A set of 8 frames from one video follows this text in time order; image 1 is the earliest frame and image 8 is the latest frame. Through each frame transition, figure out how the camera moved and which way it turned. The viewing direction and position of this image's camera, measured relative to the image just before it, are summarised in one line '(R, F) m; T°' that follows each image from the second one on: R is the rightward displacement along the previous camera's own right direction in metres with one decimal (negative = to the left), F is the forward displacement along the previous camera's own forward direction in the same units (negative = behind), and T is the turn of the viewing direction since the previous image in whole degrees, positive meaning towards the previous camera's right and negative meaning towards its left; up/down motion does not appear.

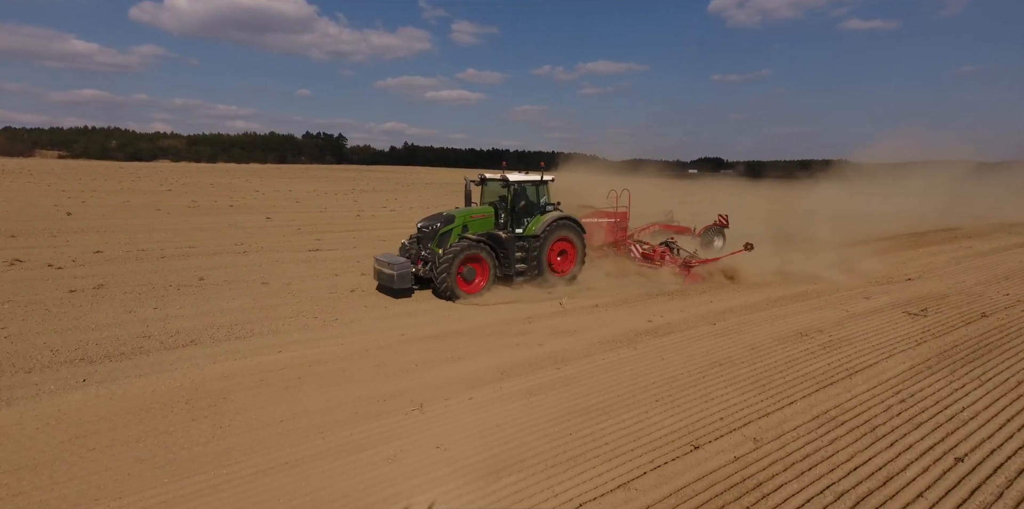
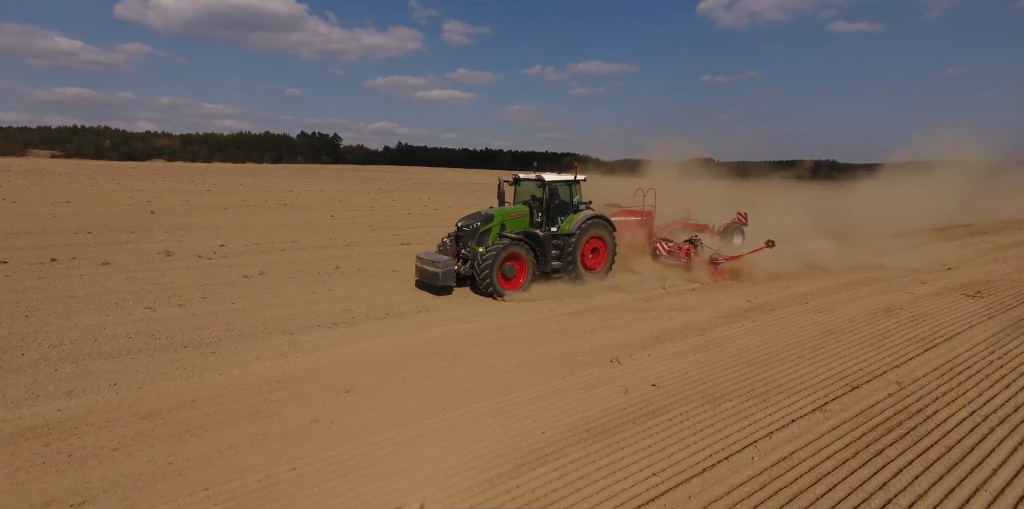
(-2.2, -1.2) m; 0°
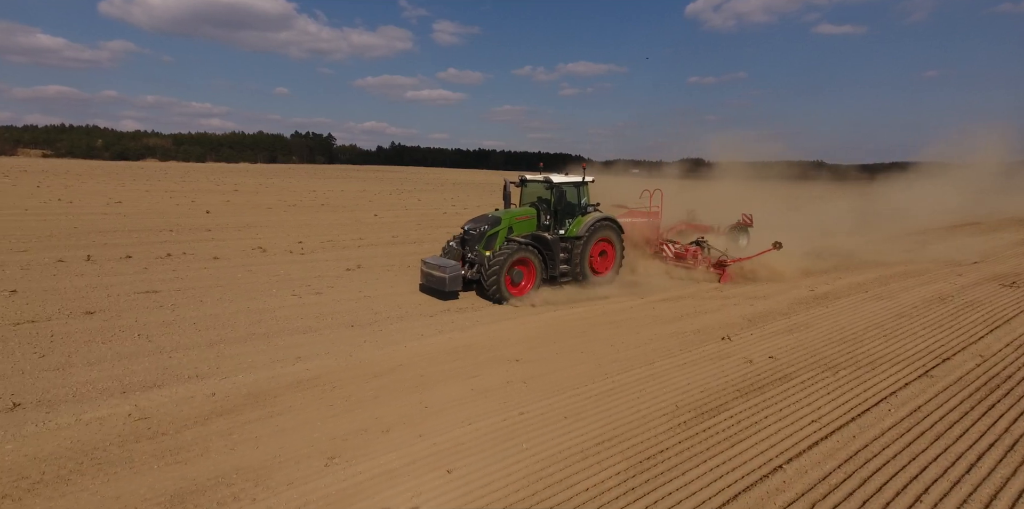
(-1.7, -0.7) m; 0°
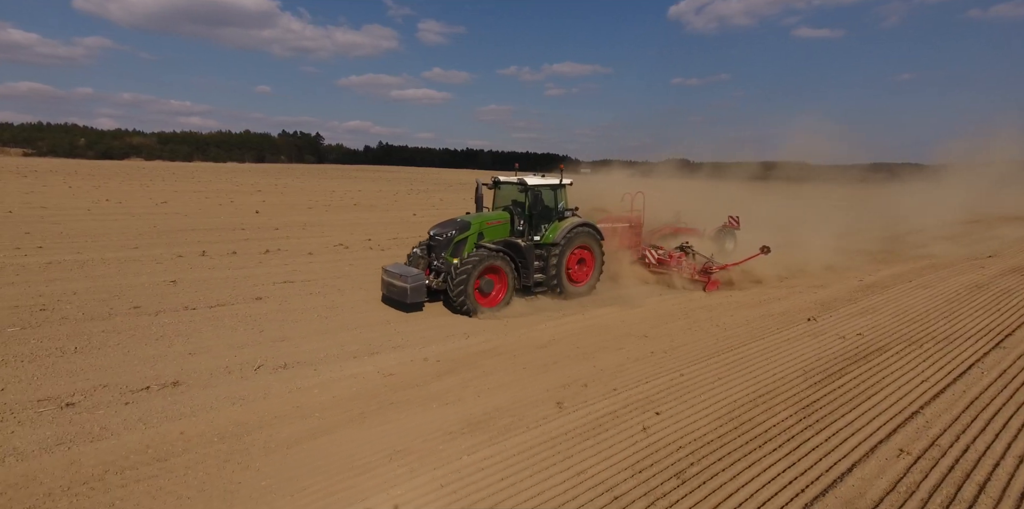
(-1.7, -0.8) m; 0°
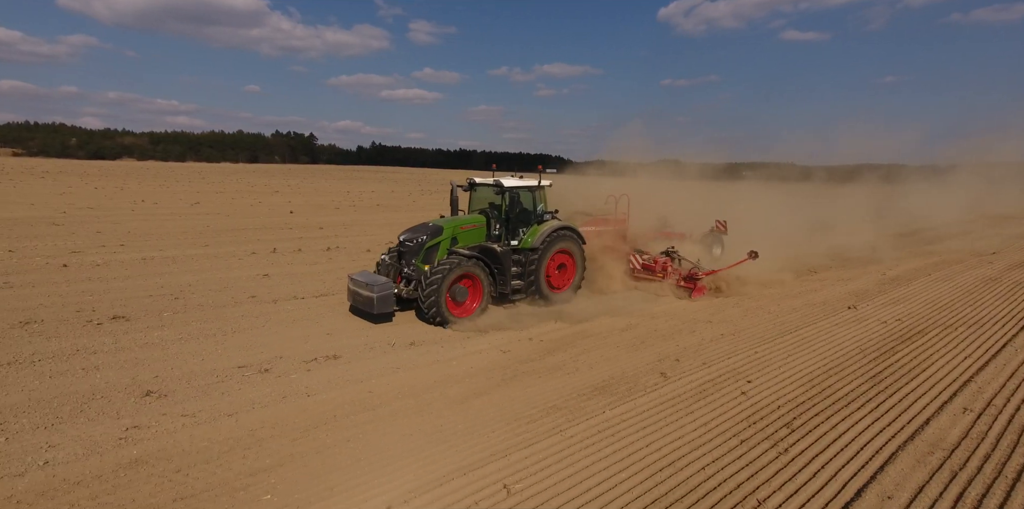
(-1.1, -0.7) m; 0°
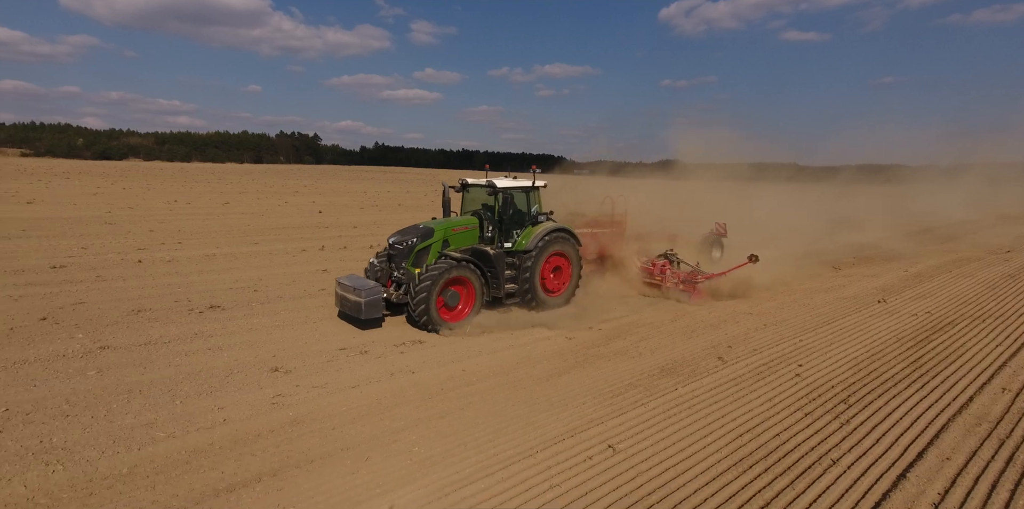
(-0.7, -0.4) m; -1°
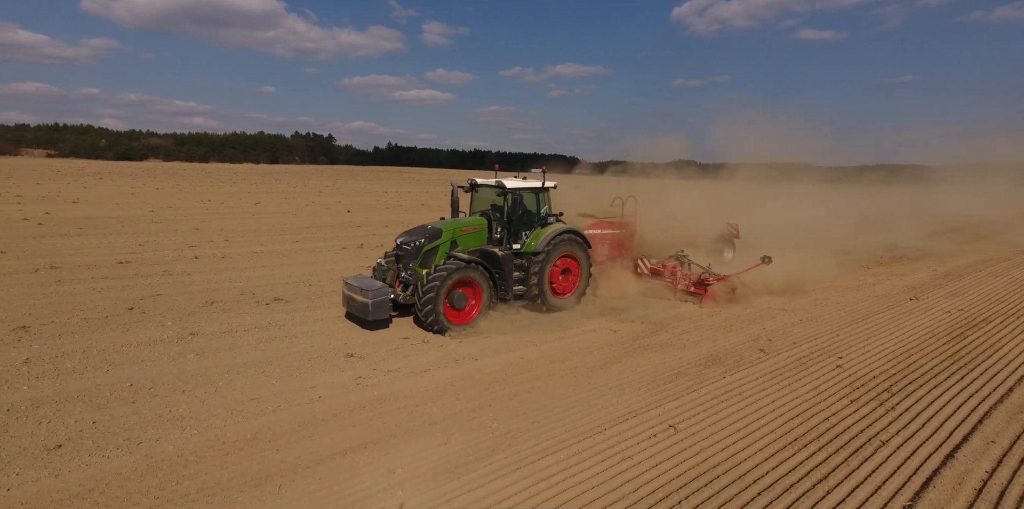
(-0.4, -0.3) m; -2°
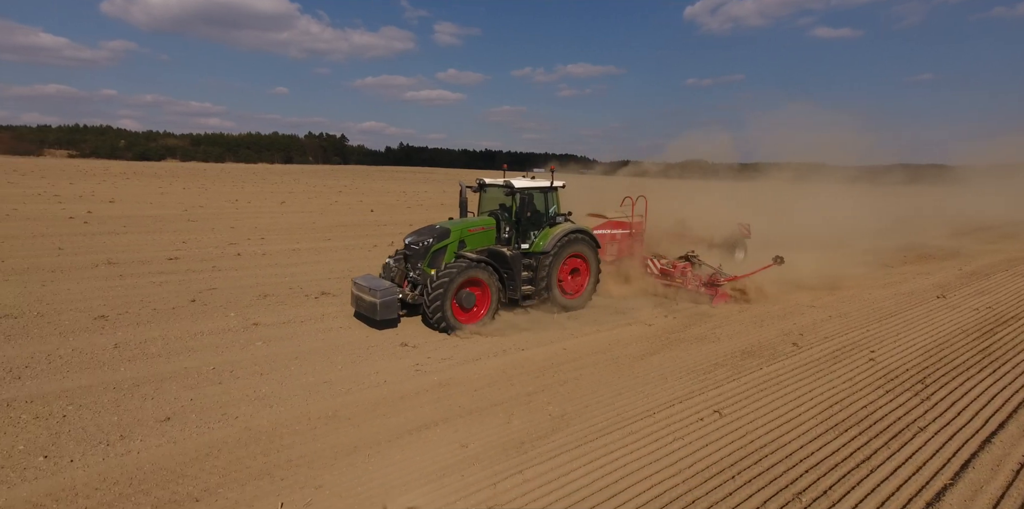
(-0.3, -0.2) m; -2°
